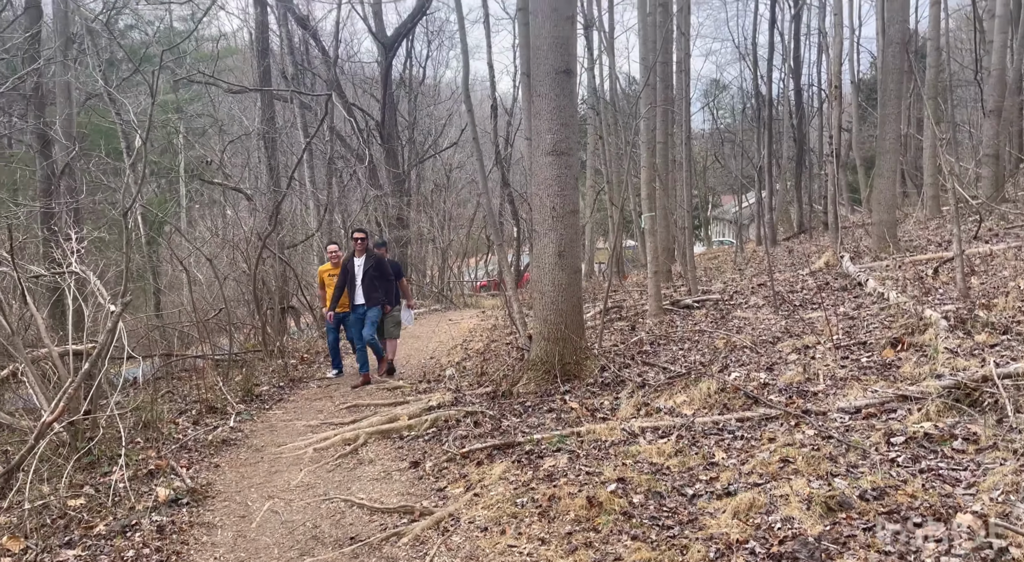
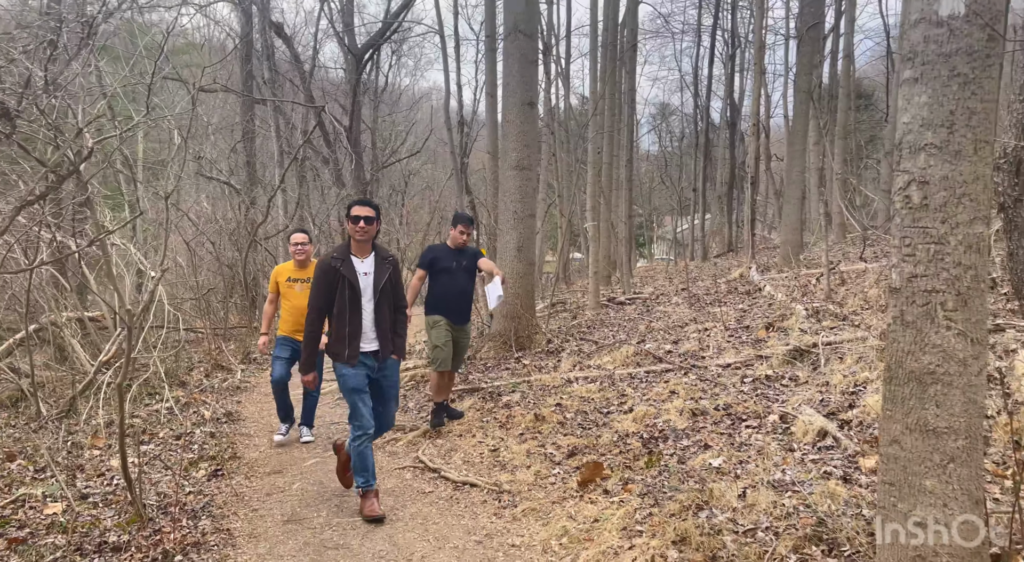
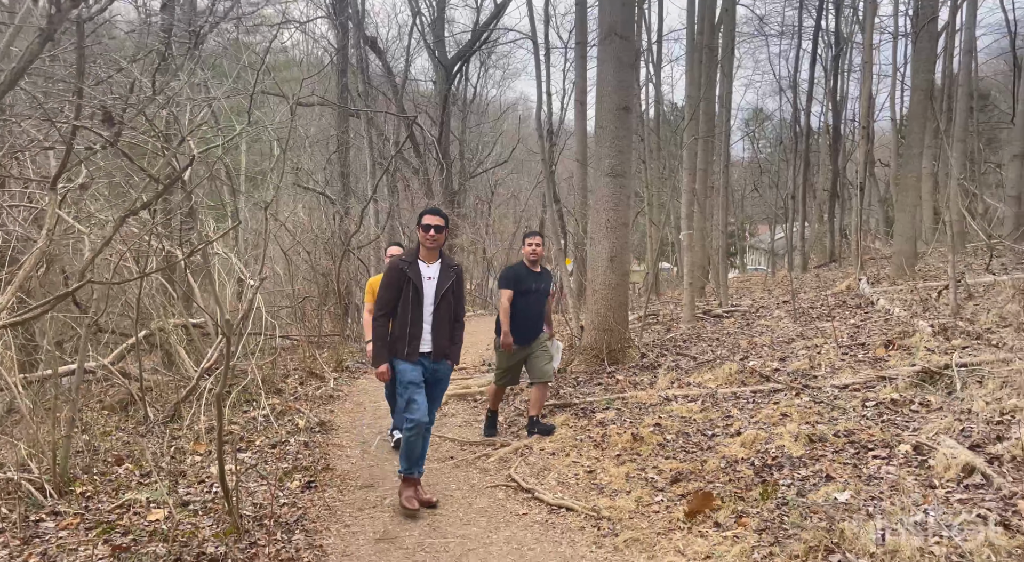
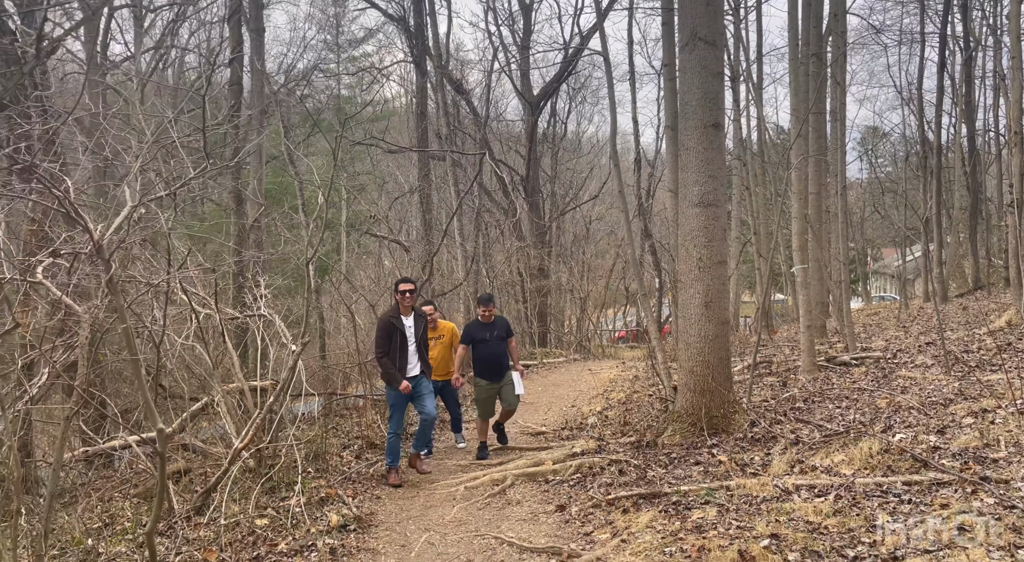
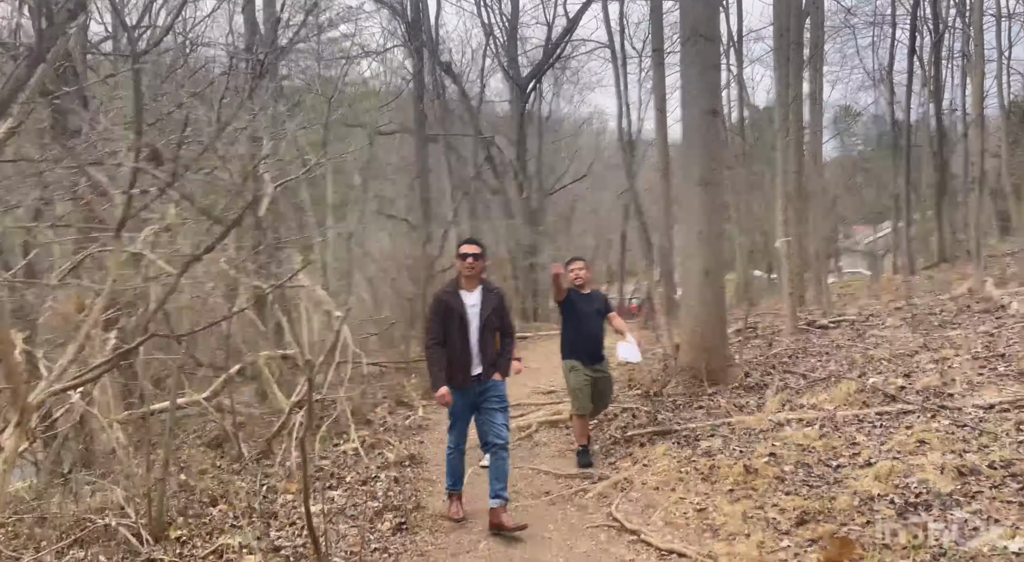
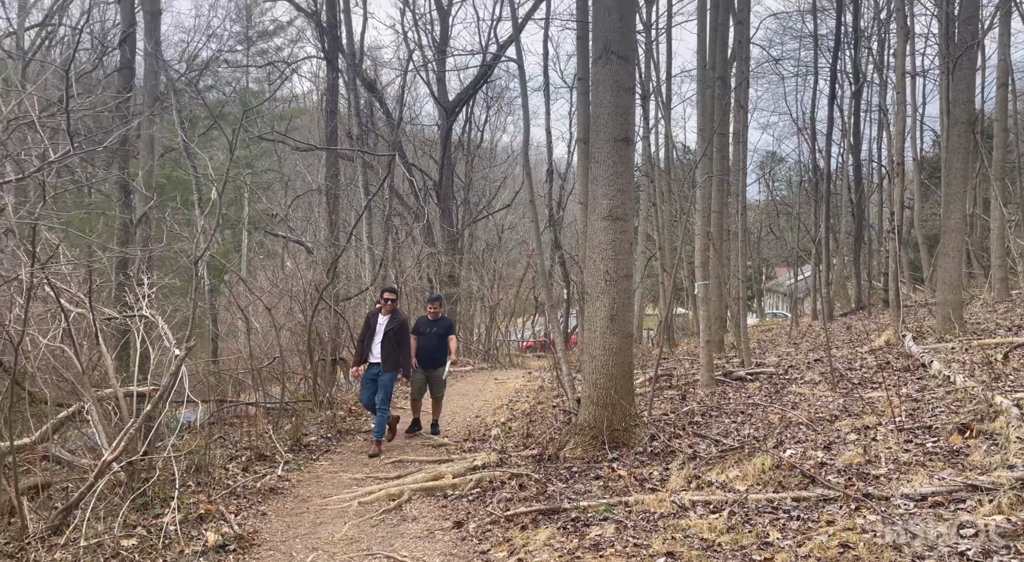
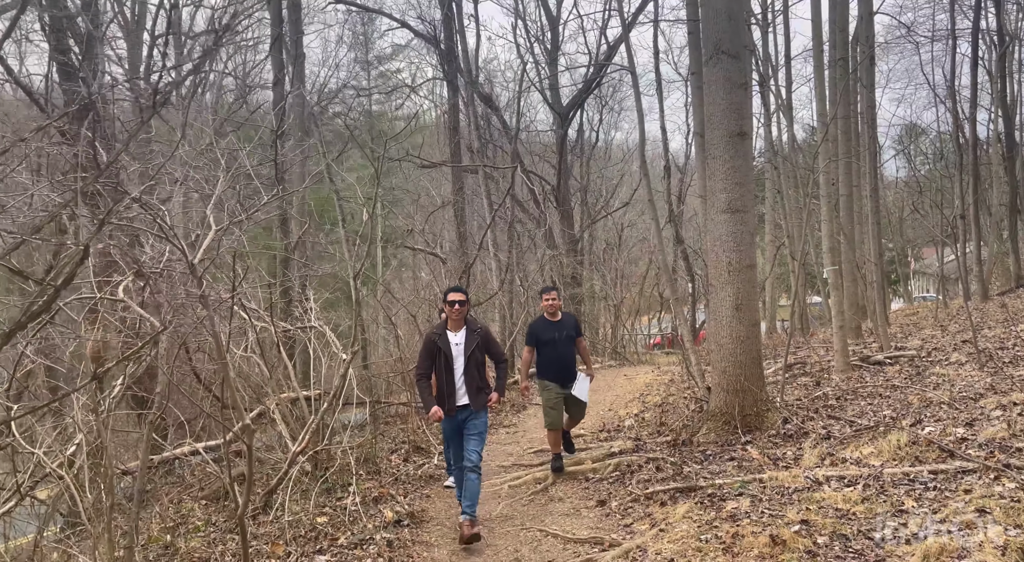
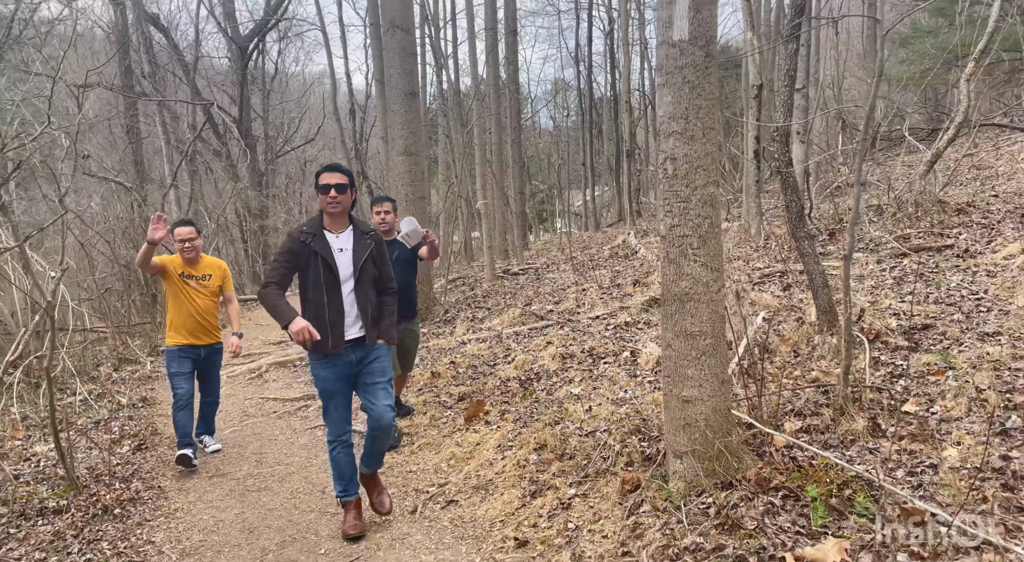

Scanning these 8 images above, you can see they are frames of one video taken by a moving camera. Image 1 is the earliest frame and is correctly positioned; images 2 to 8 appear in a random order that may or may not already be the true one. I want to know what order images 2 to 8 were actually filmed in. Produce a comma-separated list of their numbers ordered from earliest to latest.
6, 4, 7, 5, 3, 2, 8
